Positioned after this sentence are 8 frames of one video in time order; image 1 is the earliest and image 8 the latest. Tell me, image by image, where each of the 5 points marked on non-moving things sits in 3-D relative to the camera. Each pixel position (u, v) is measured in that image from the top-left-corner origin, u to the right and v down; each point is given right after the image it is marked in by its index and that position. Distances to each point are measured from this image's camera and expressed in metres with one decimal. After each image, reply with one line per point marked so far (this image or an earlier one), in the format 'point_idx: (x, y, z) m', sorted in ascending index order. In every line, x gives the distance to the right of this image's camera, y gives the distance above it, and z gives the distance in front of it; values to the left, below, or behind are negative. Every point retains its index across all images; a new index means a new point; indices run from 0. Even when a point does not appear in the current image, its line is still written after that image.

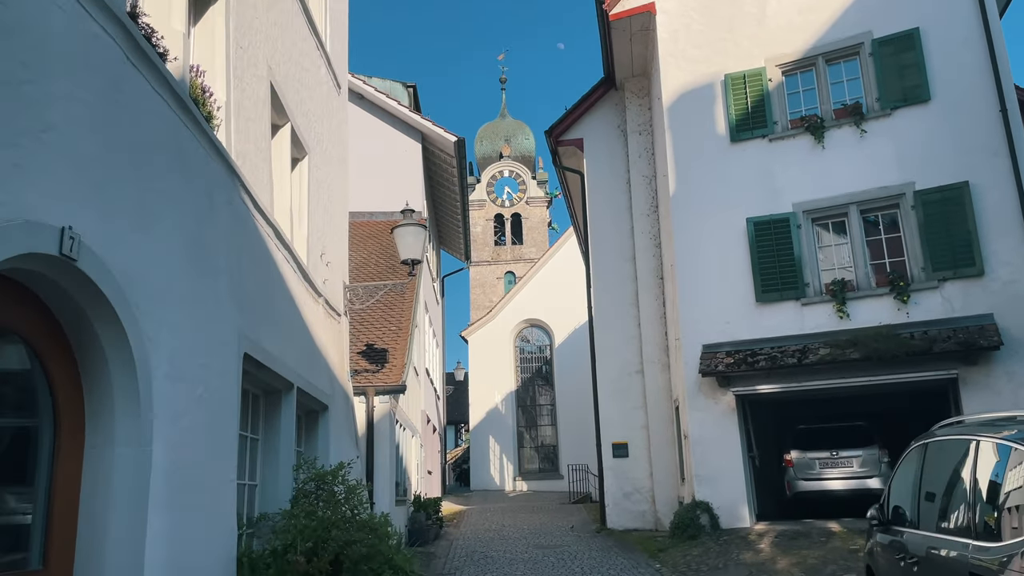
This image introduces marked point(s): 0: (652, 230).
0: (+2.7, +1.1, +16.5) m
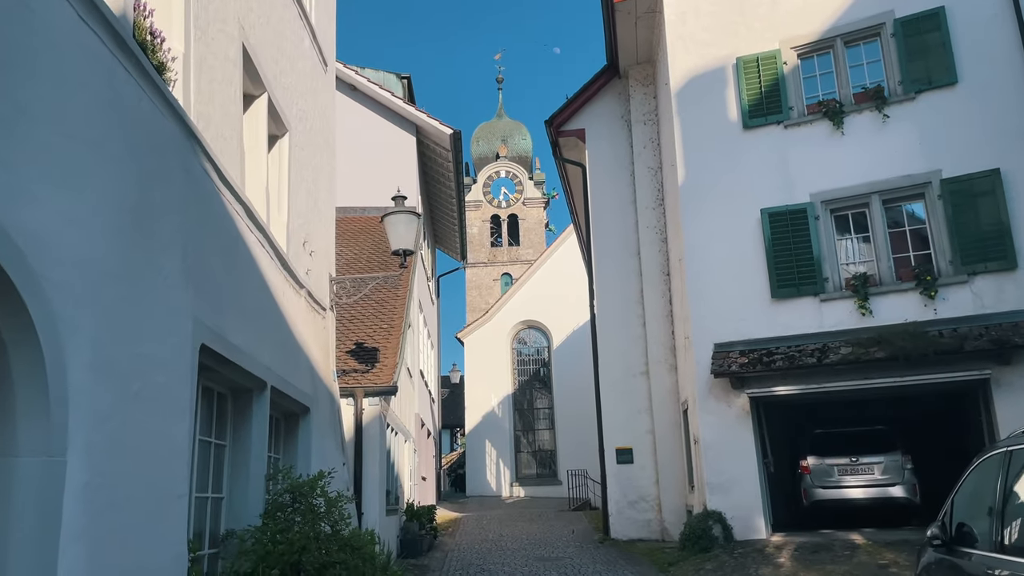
0: (+2.6, +1.2, +15.7) m
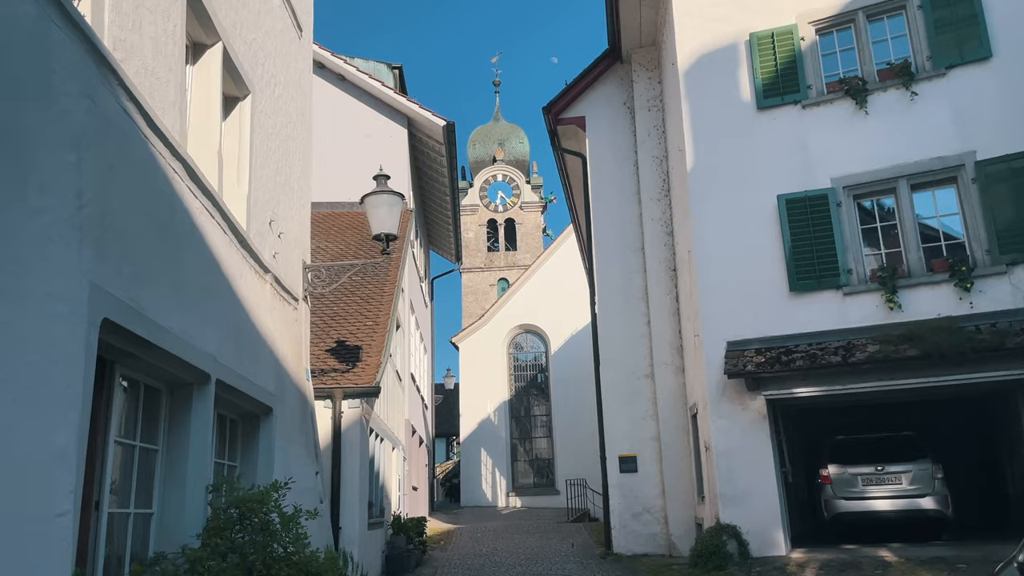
0: (+2.6, +1.2, +14.7) m
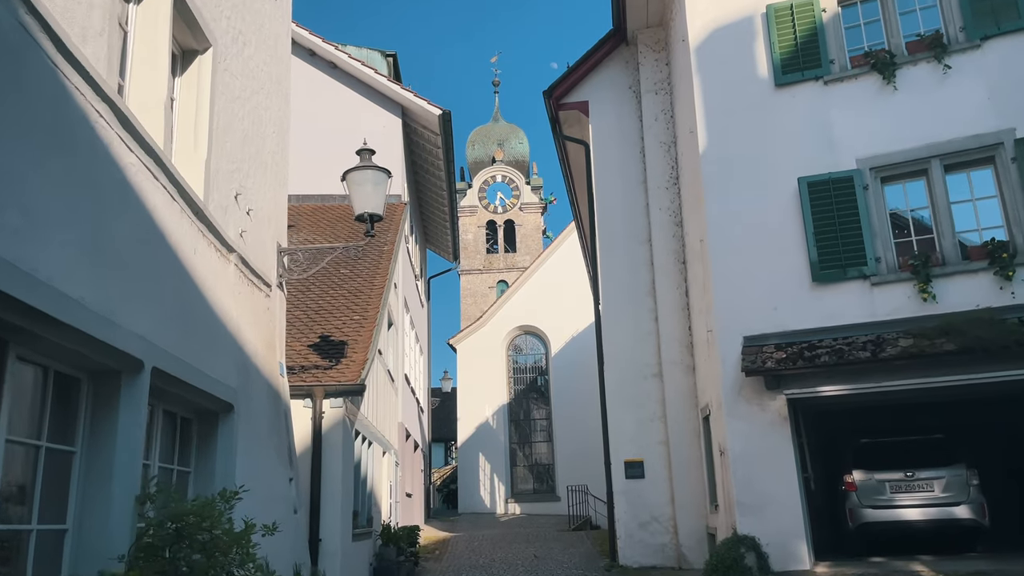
0: (+2.5, +1.3, +13.8) m
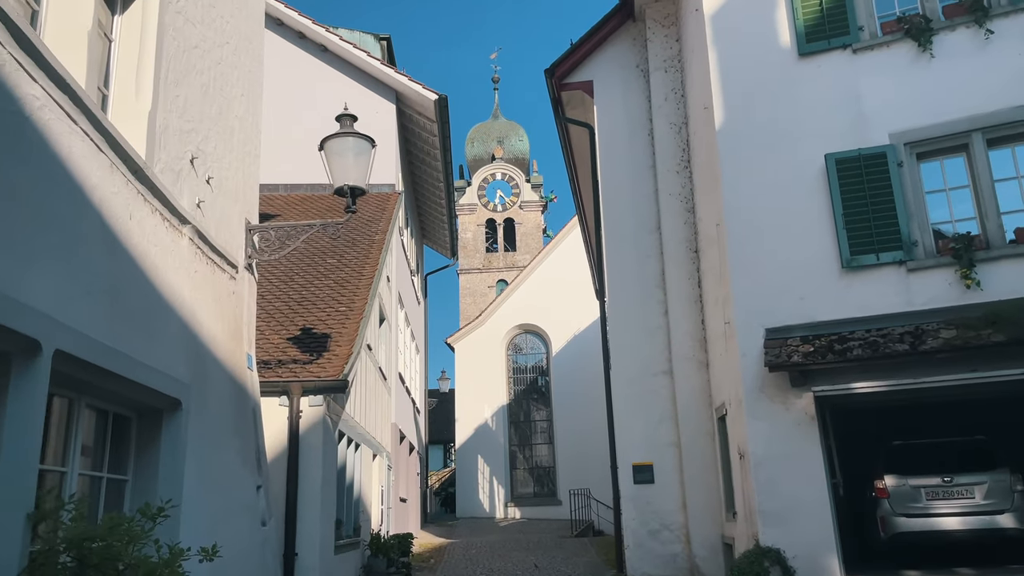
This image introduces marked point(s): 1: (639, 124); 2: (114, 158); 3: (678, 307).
0: (+2.5, +1.4, +12.9) m
1: (+2.0, +2.6, +13.5) m
2: (-2.1, +0.7, +4.5) m
3: (+2.4, -0.3, +12.5) m
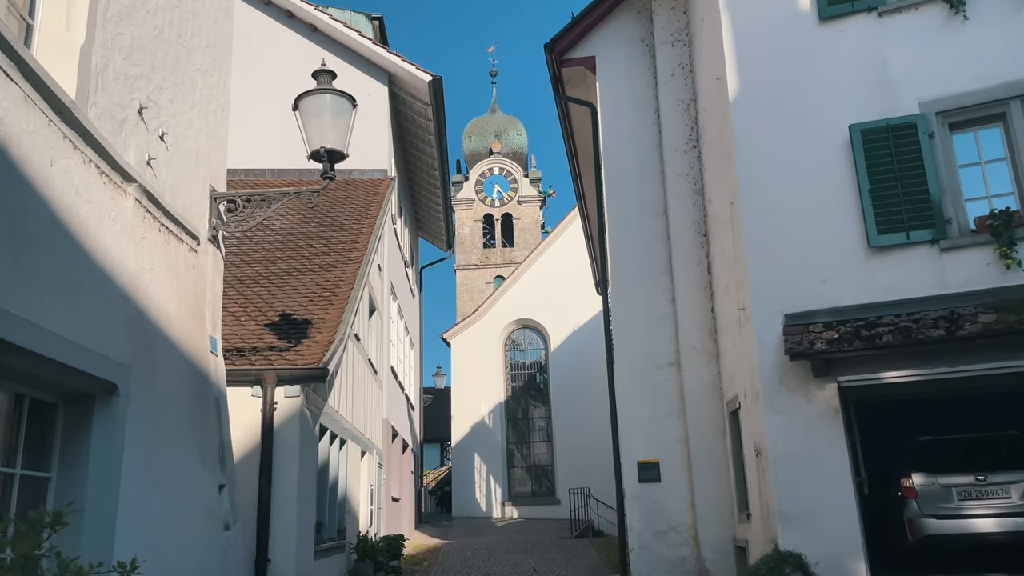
0: (+2.5, +1.6, +12.1) m
1: (+1.9, +2.7, +12.8) m
2: (-2.1, +0.9, +3.8) m
3: (+2.3, -0.1, +11.7) m
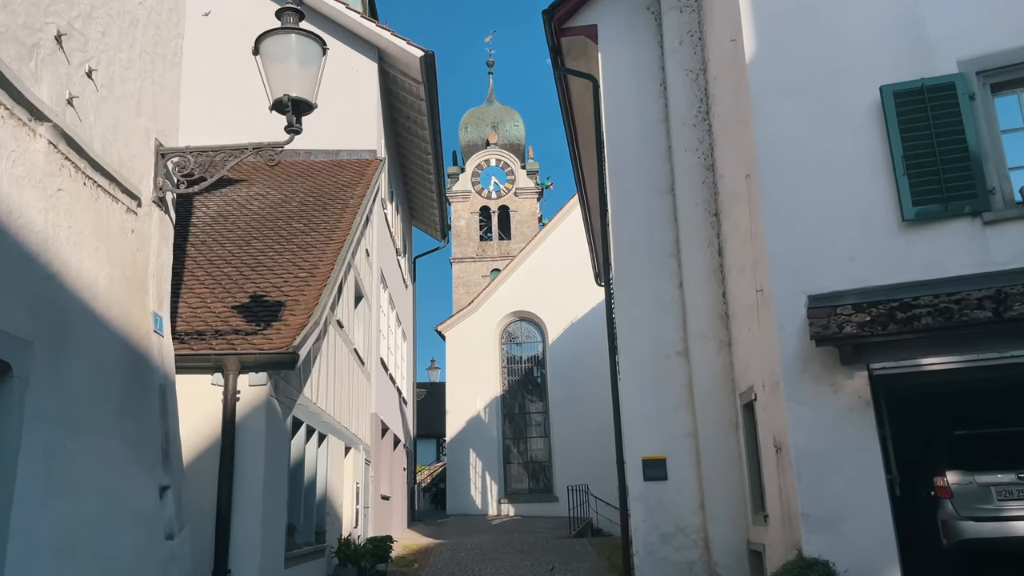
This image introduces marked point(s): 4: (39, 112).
0: (+2.4, +1.8, +11.3) m
1: (+1.9, +3.0, +11.9) m
2: (-2.1, +1.0, +2.9) m
3: (+2.3, +0.1, +10.9) m
4: (-2.2, +0.8, +4.0) m
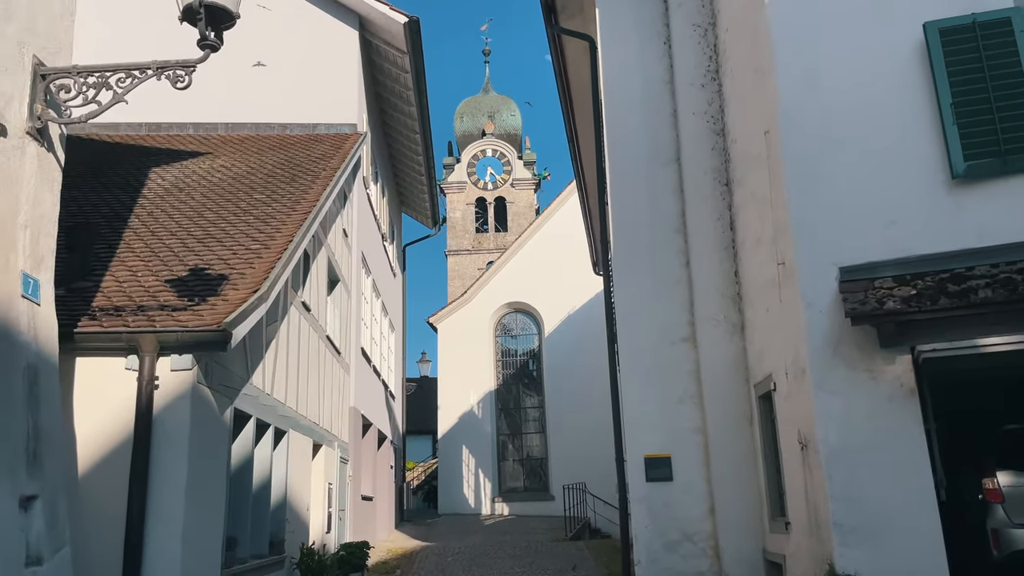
0: (+2.3, +2.1, +10.1) m
1: (+1.7, +3.2, +10.8) m
2: (-2.3, +1.2, +1.8) m
3: (+2.1, +0.4, +9.7) m
4: (-2.3, +1.0, +2.8) m
